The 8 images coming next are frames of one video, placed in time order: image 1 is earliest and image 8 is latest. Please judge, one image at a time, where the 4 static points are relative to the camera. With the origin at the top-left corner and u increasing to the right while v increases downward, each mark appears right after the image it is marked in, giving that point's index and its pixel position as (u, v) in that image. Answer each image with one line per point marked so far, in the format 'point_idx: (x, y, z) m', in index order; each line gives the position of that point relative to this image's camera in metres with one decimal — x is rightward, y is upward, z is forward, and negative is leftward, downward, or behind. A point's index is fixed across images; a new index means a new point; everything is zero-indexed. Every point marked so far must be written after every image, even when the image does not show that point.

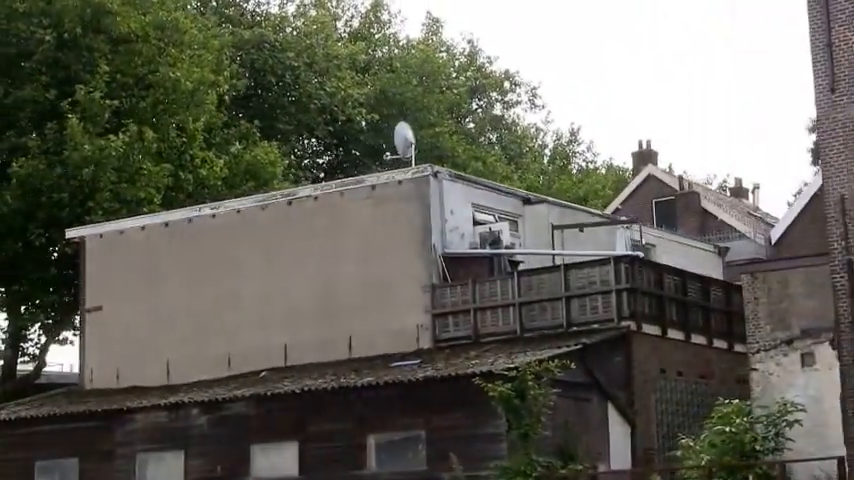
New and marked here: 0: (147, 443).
0: (-2.7, -2.0, +20.0) m
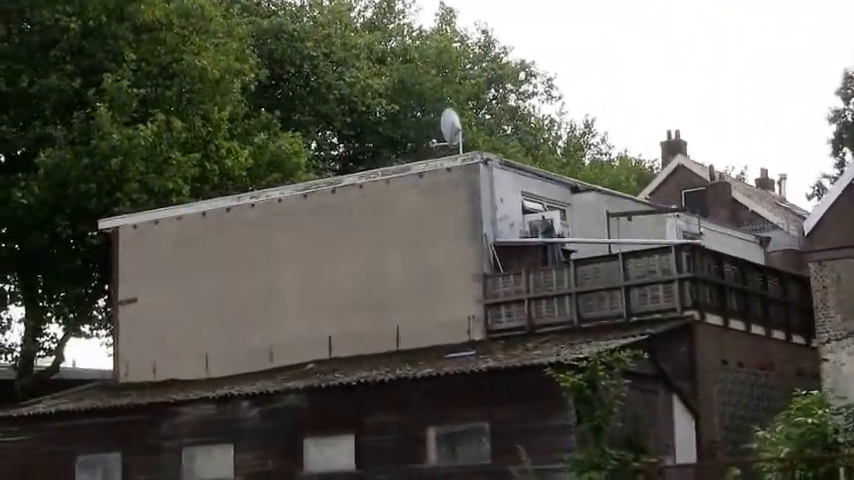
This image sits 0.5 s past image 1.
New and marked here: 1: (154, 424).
0: (-2.2, -1.8, +19.6) m
1: (-2.6, -1.8, +19.9) m
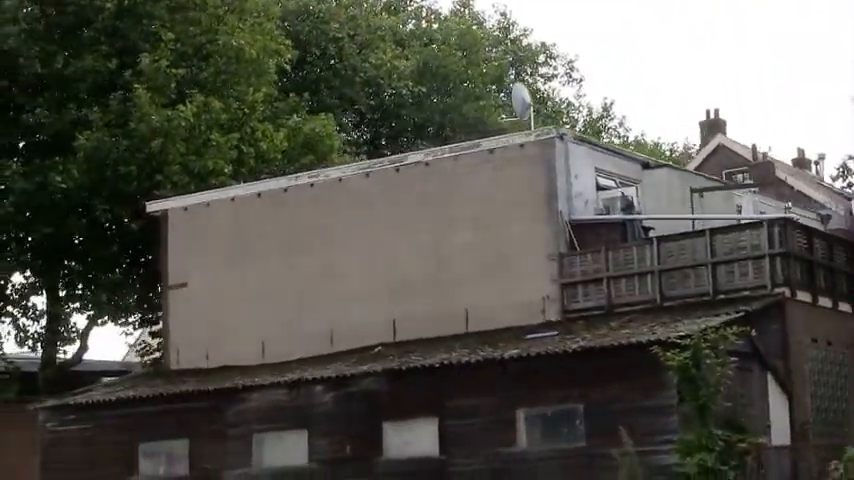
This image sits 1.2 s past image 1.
0: (-1.5, -1.7, +18.9) m
1: (-1.9, -1.6, +19.3) m
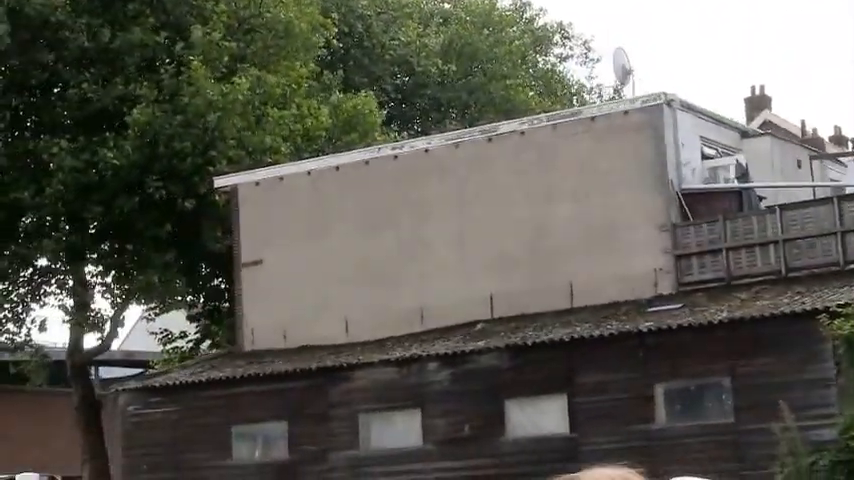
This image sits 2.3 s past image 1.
0: (-0.5, -1.4, +18.1) m
1: (-0.9, -1.3, +18.4) m
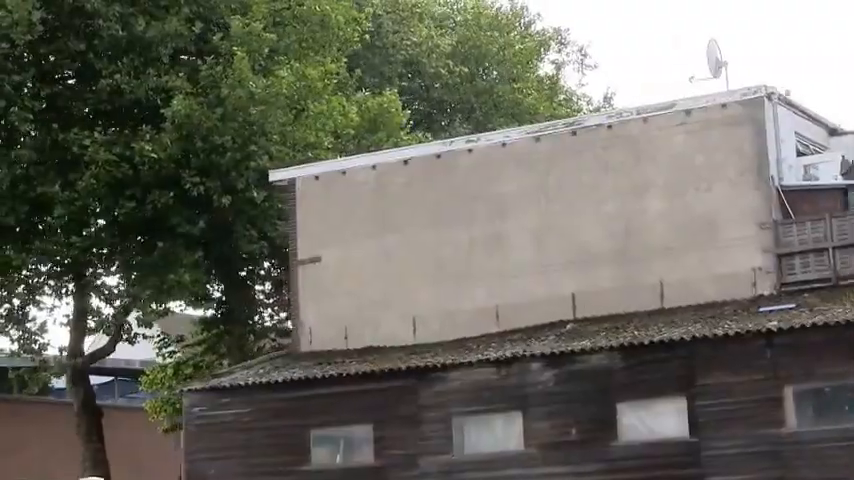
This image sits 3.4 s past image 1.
0: (+0.3, -1.4, +17.2) m
1: (-0.1, -1.3, +17.6) m
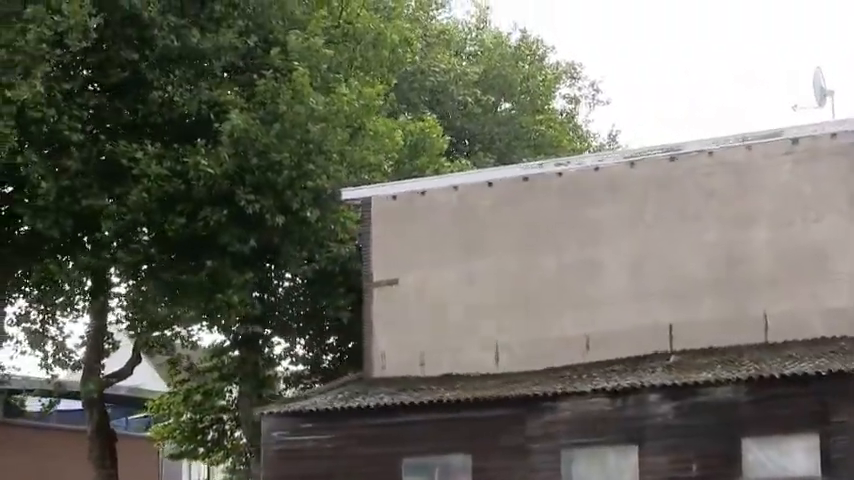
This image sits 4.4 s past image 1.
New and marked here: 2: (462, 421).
0: (+1.2, -1.5, +16.5) m
1: (+0.7, -1.5, +16.8) m
2: (+0.3, -1.5, +17.1) m
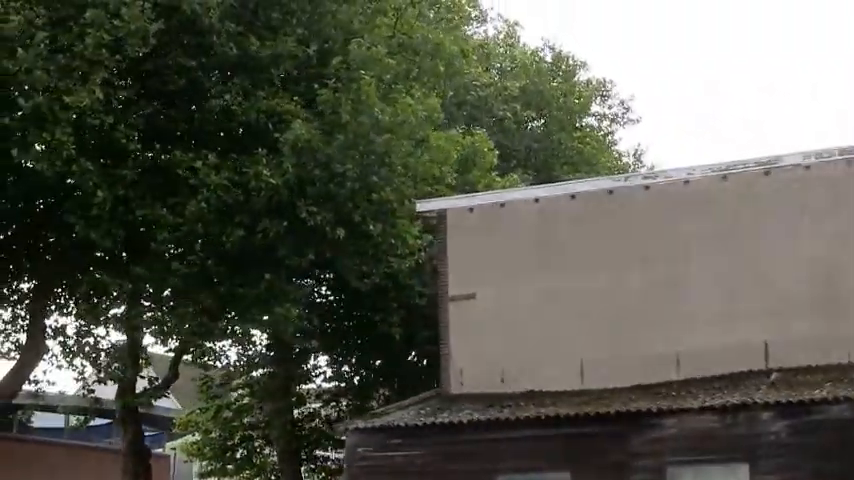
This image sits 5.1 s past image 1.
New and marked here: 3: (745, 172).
0: (+2.0, -1.6, +16.0) m
1: (+1.5, -1.5, +16.3) m
2: (+1.1, -1.6, +16.6) m
3: (+2.8, +0.6, +18.5) m
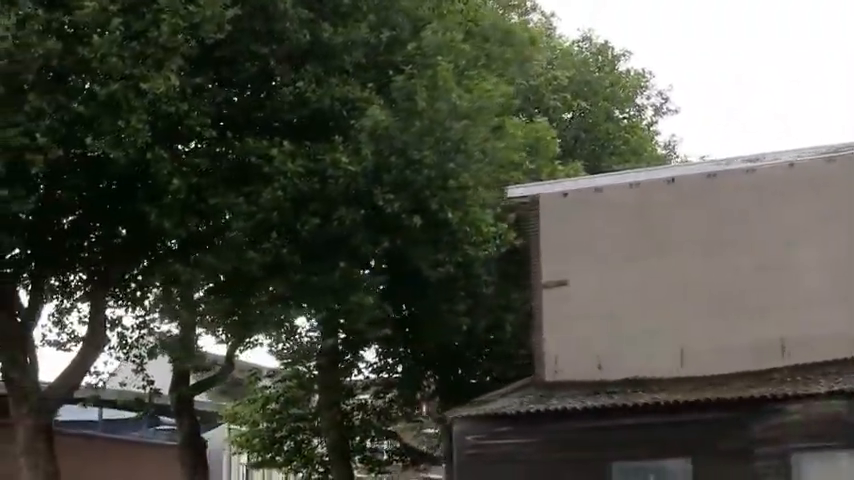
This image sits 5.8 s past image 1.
0: (+2.9, -1.5, +15.8) m
1: (+2.5, -1.4, +16.1) m
2: (+2.0, -1.5, +16.3) m
3: (+3.7, +0.7, +18.3) m
